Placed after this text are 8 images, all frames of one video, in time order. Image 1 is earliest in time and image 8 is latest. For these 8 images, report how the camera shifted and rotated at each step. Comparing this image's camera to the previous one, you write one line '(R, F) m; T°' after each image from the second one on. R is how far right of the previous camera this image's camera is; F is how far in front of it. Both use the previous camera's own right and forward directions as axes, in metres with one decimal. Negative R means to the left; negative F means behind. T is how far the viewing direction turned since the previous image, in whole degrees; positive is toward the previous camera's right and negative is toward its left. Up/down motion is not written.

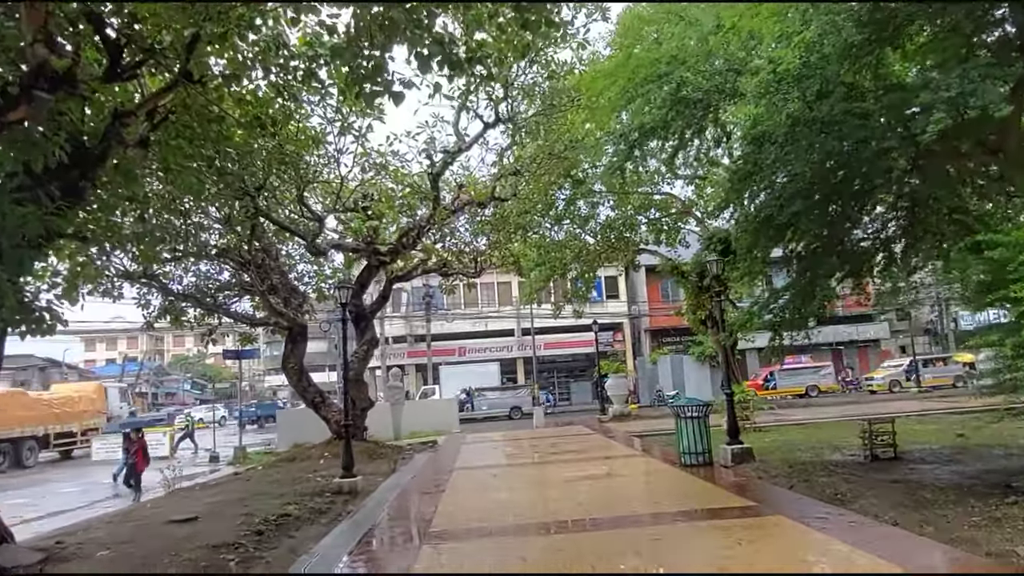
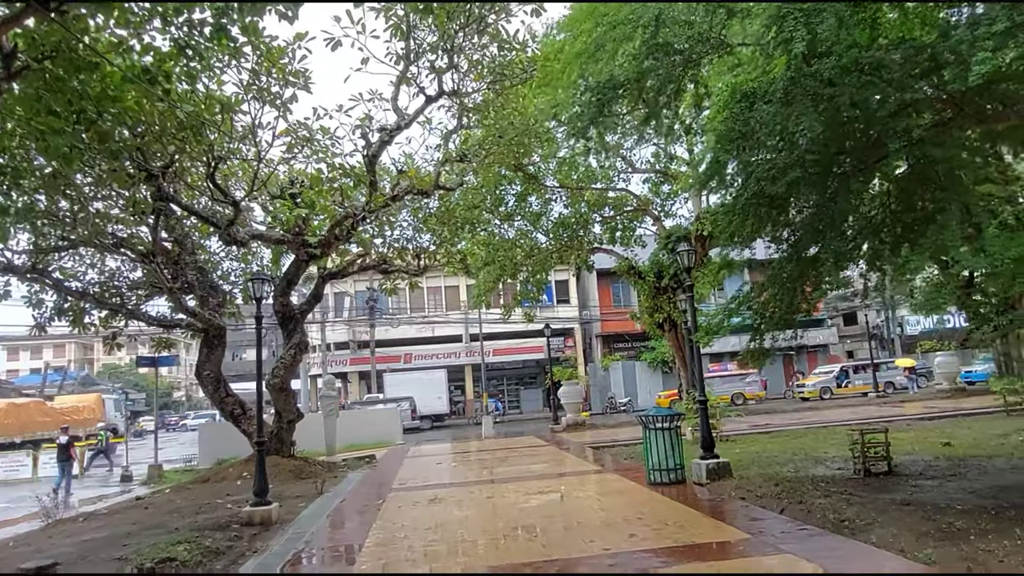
(0.0, +1.4) m; +4°
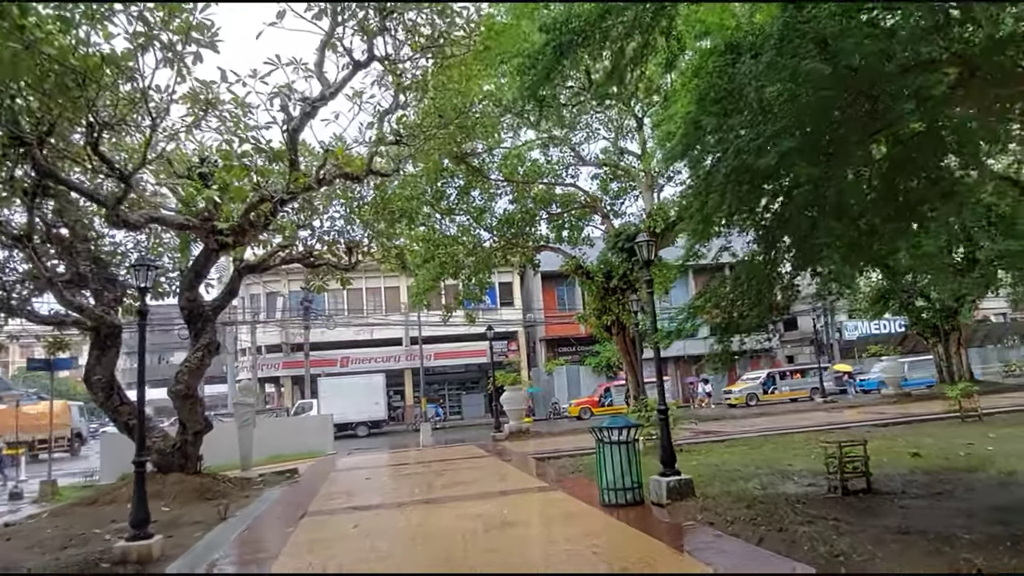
(+0.1, +1.2) m; +4°
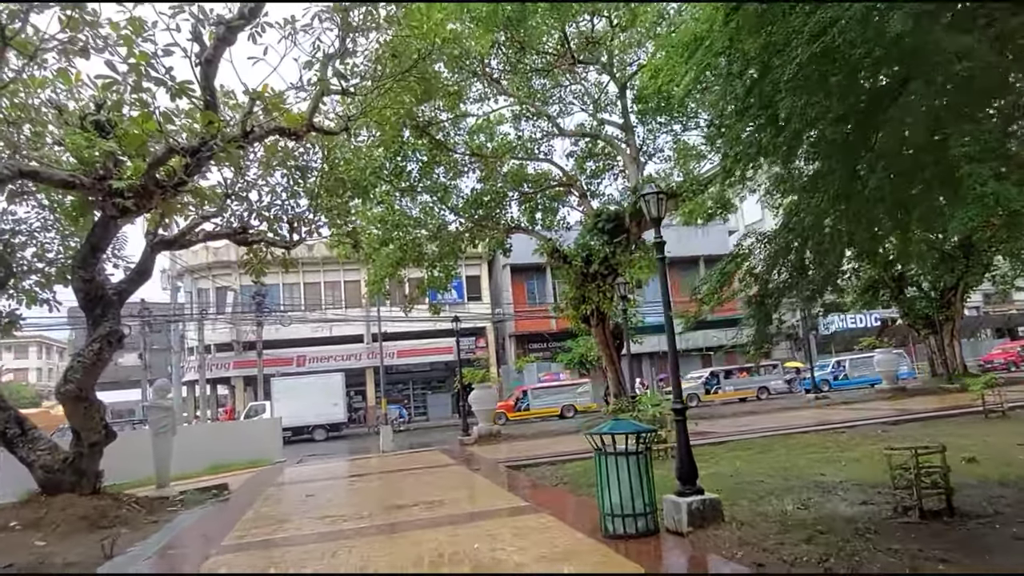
(-0.1, +1.9) m; +3°
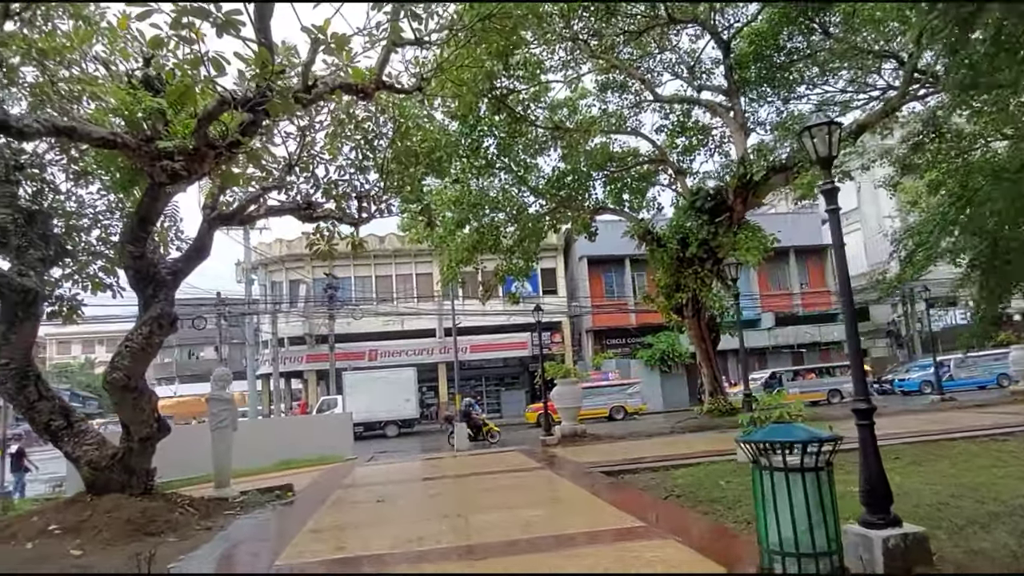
(-0.4, +1.4) m; -6°
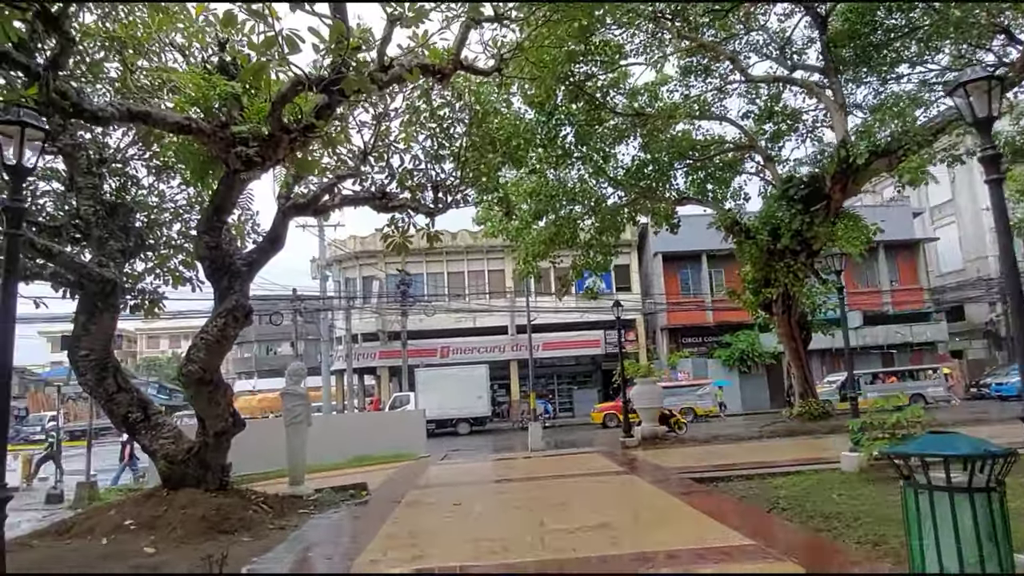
(-0.2, +0.5) m; -5°
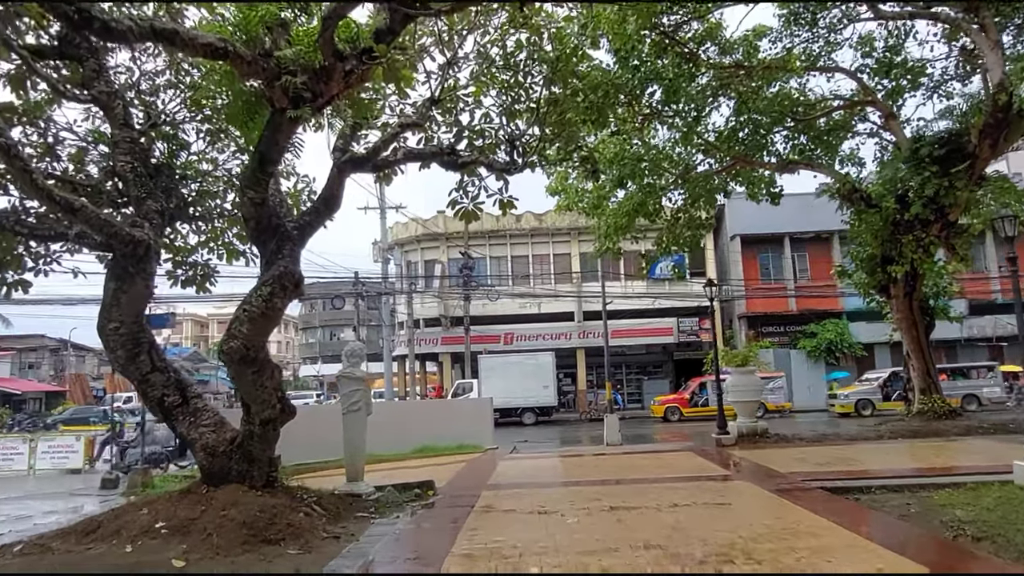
(-0.4, +1.4) m; -5°
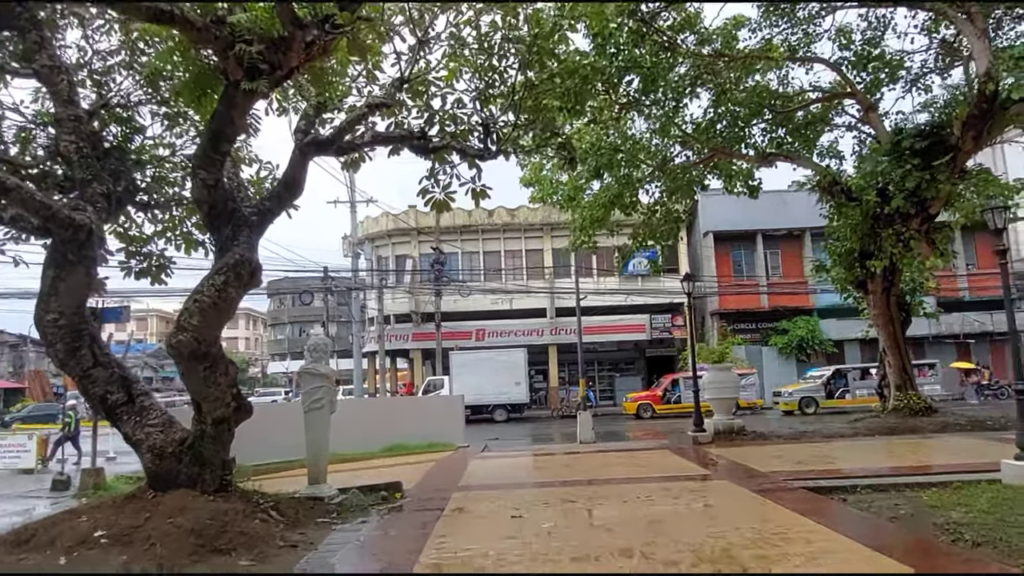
(0.0, +0.4) m; +2°
